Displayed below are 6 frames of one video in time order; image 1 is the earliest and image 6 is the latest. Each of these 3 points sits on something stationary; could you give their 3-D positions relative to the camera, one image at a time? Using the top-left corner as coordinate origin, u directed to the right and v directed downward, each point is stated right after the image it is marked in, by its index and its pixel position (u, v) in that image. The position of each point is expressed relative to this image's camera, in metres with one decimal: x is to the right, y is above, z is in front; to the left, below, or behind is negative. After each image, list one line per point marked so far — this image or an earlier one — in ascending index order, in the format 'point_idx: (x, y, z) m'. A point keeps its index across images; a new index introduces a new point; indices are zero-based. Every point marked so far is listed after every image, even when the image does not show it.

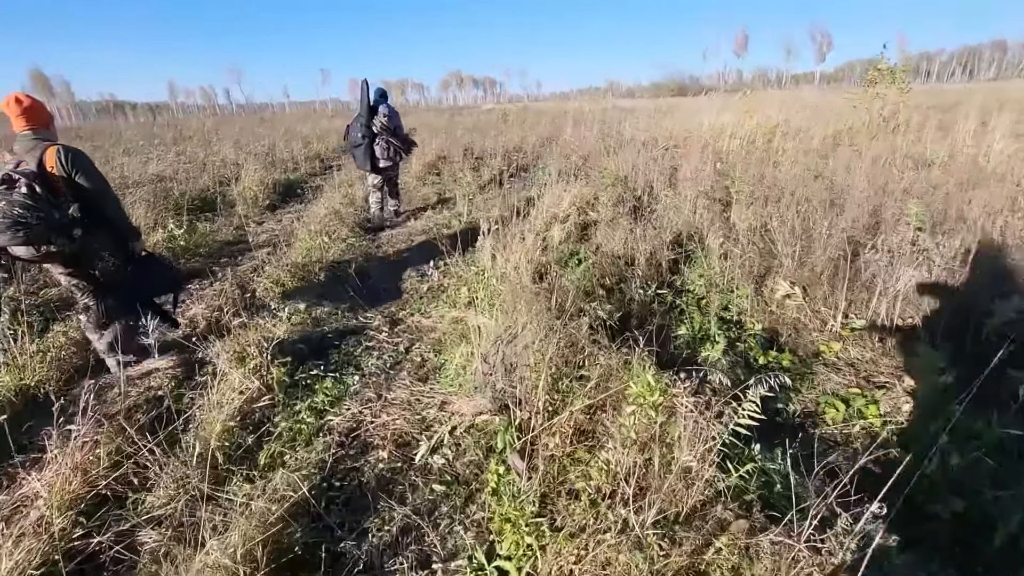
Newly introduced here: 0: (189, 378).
0: (-2.2, -0.6, +3.5) m
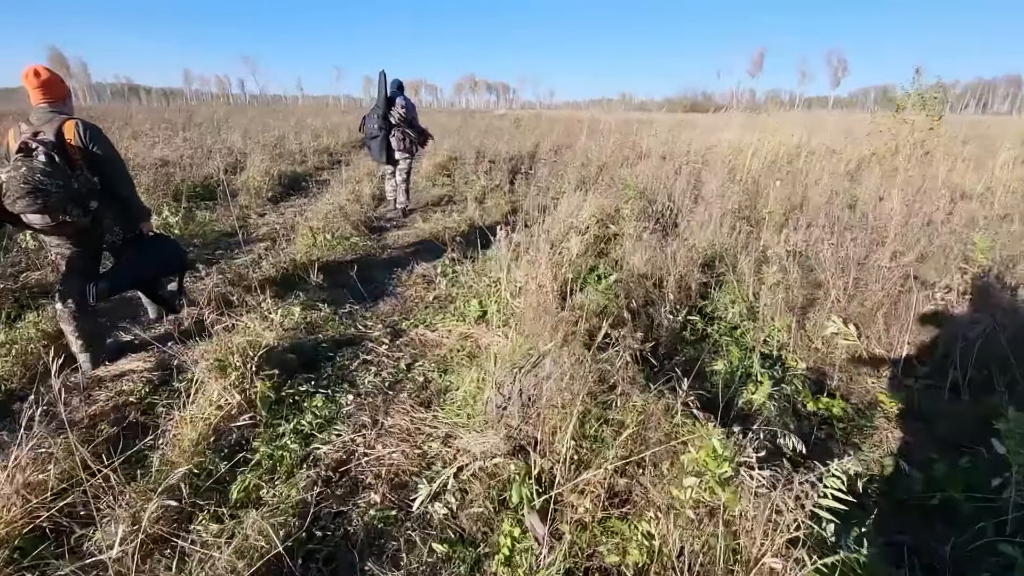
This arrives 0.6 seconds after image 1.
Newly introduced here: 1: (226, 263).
0: (-2.1, -0.6, +3.2) m
1: (-2.9, +0.2, +5.3) m
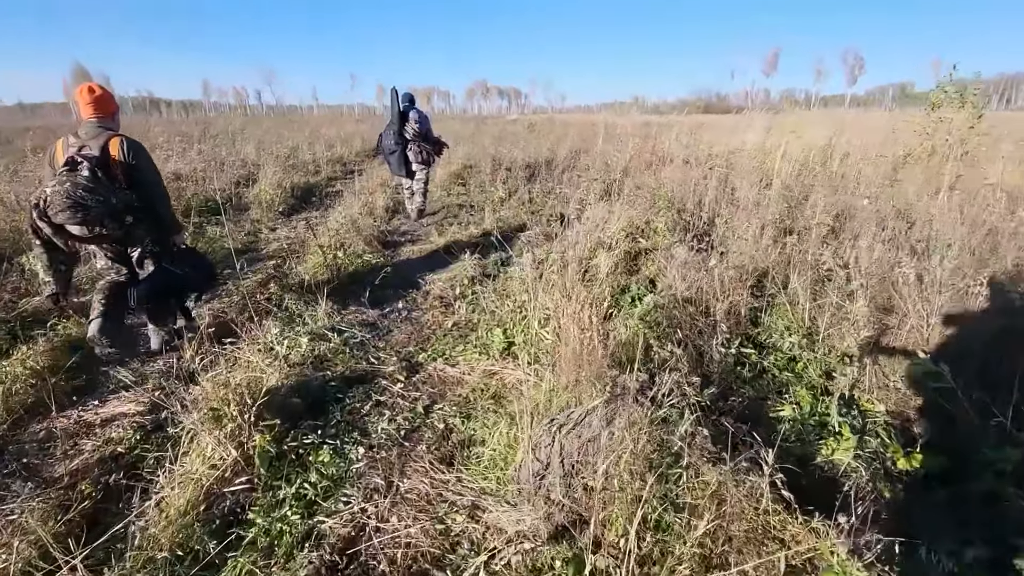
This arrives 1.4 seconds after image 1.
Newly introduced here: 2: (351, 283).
0: (-2.0, -0.8, +2.8) m
1: (-2.7, 0.0, +5.0) m
2: (-1.6, +0.2, +5.1) m
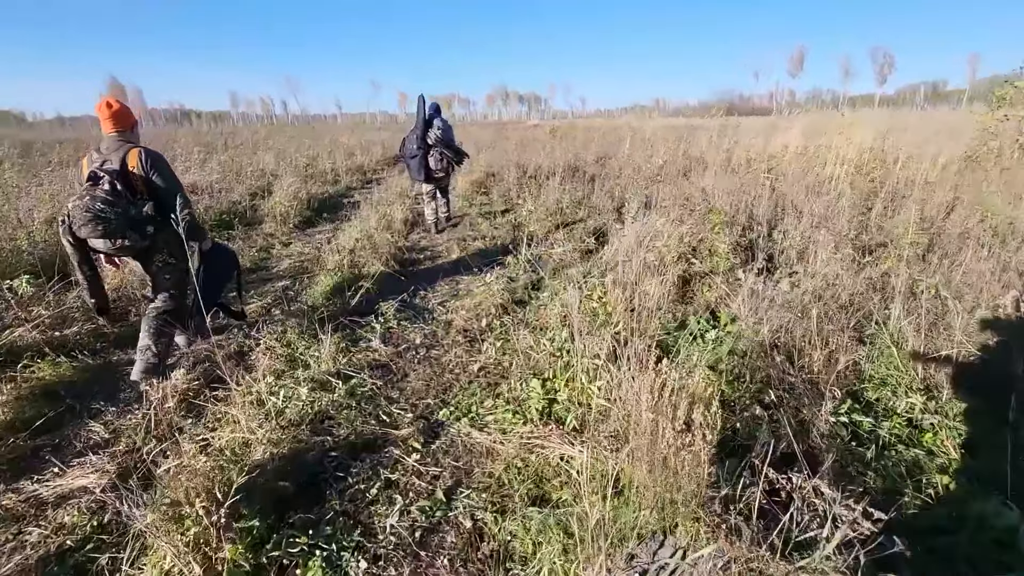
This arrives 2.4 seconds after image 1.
0: (-1.8, -1.0, +2.3) m
1: (-2.4, -0.2, +4.5) m
2: (-1.3, 0.0, +4.6) m
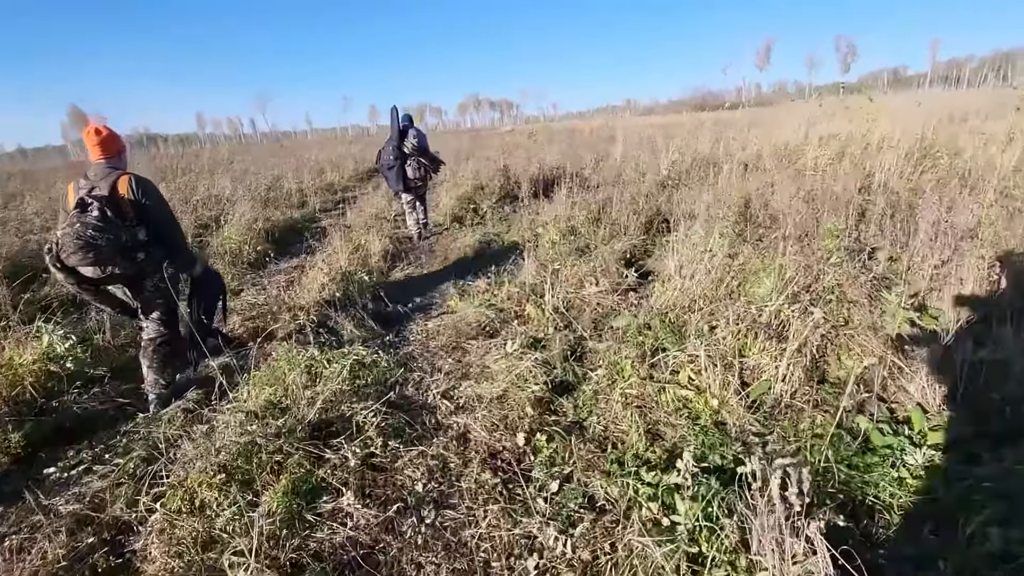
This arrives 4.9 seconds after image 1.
0: (-1.4, -1.6, +0.8) m
1: (-2.2, -0.8, +3.0) m
2: (-1.1, -0.6, +3.1) m
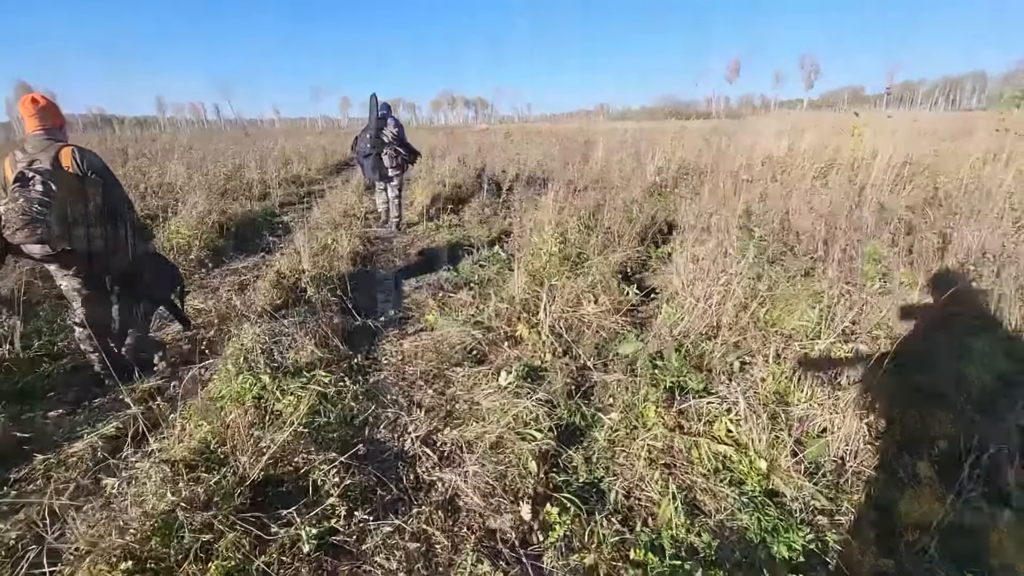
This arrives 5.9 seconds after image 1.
0: (-1.3, -1.7, +0.2) m
1: (-2.2, -0.9, +2.3) m
2: (-1.1, -0.6, +2.5) m
